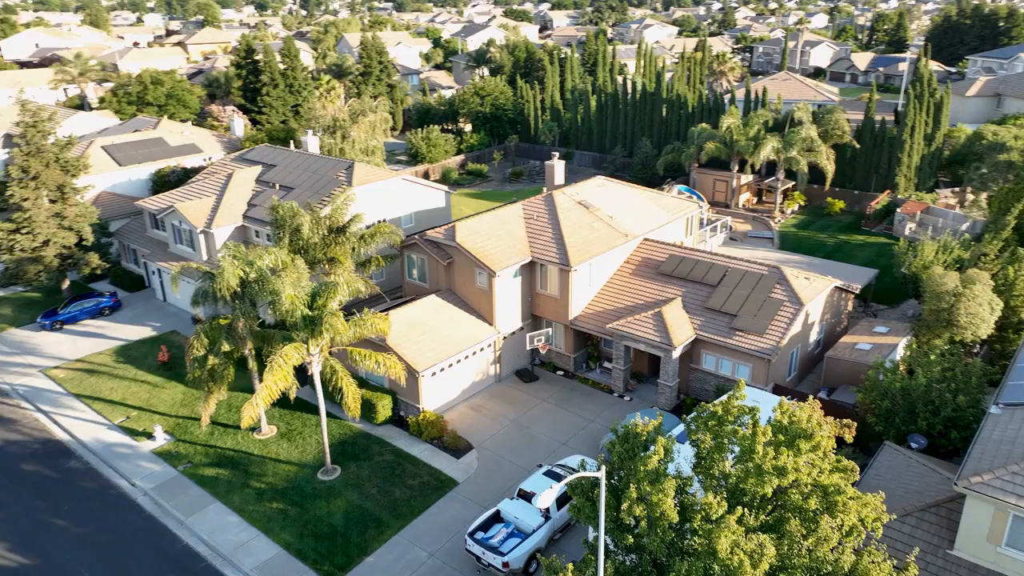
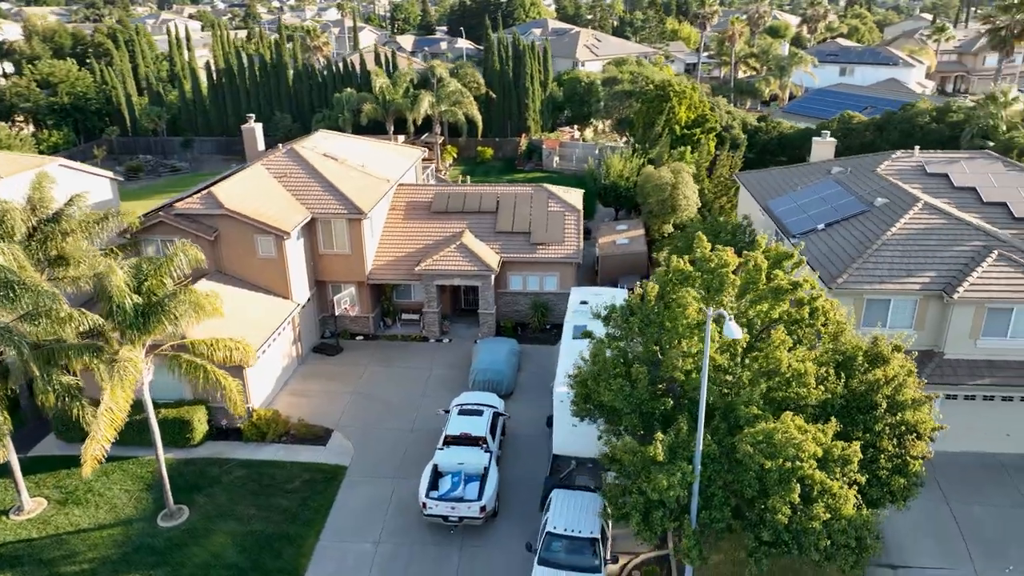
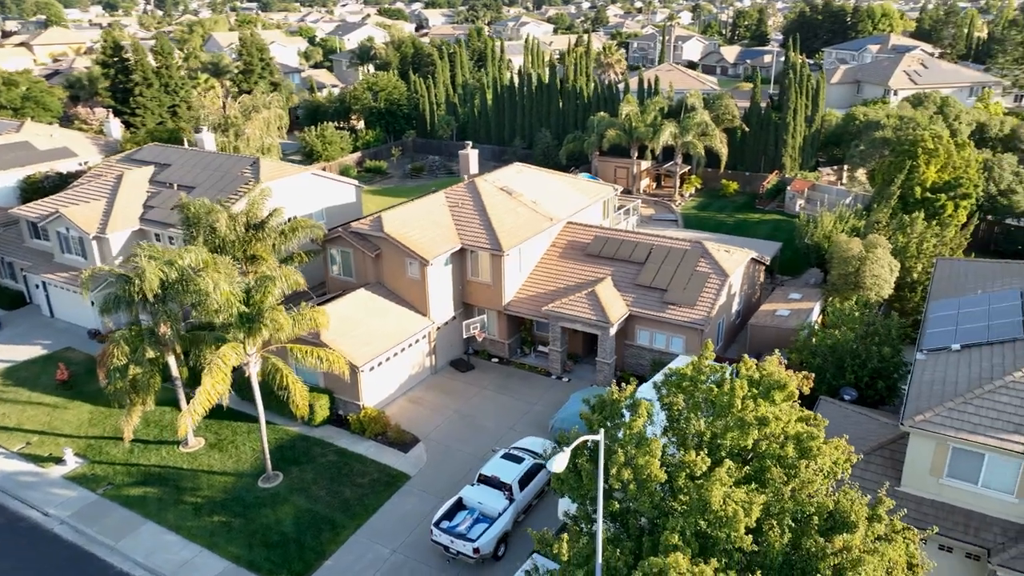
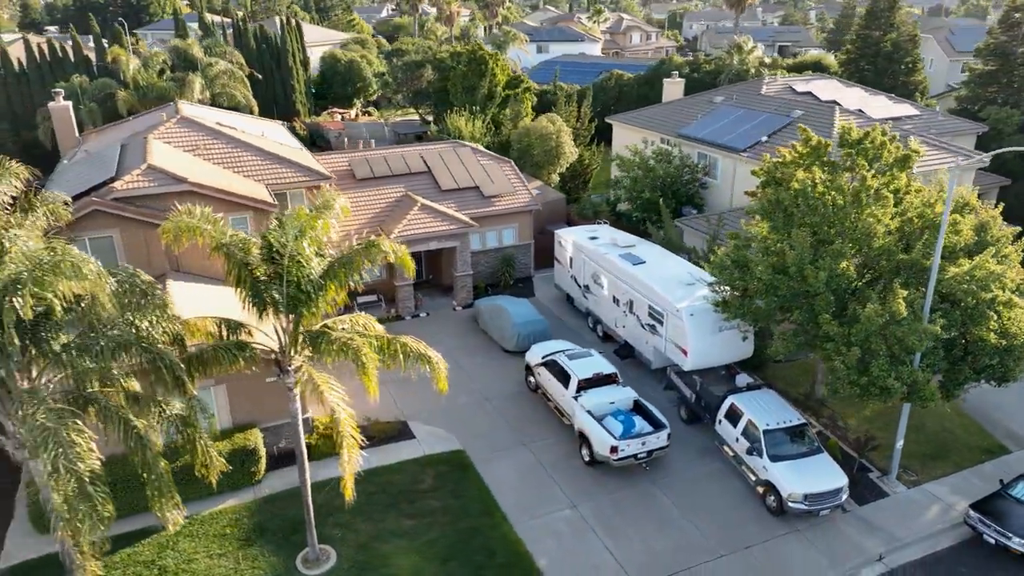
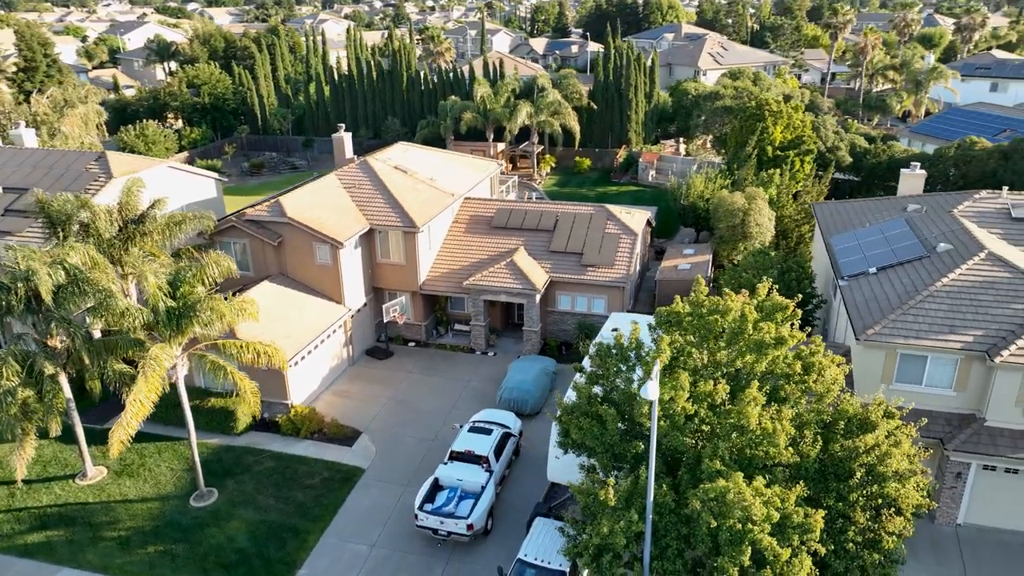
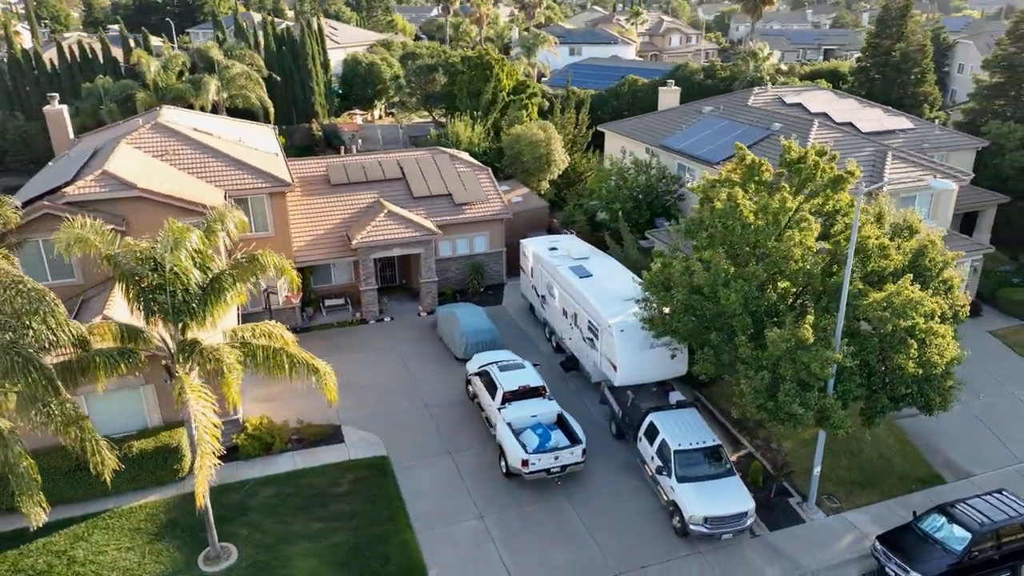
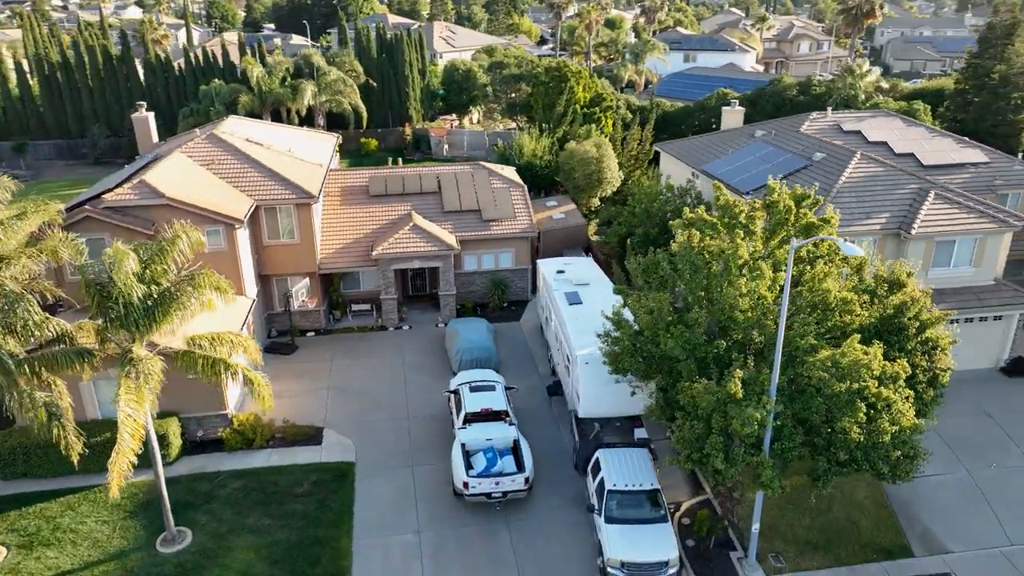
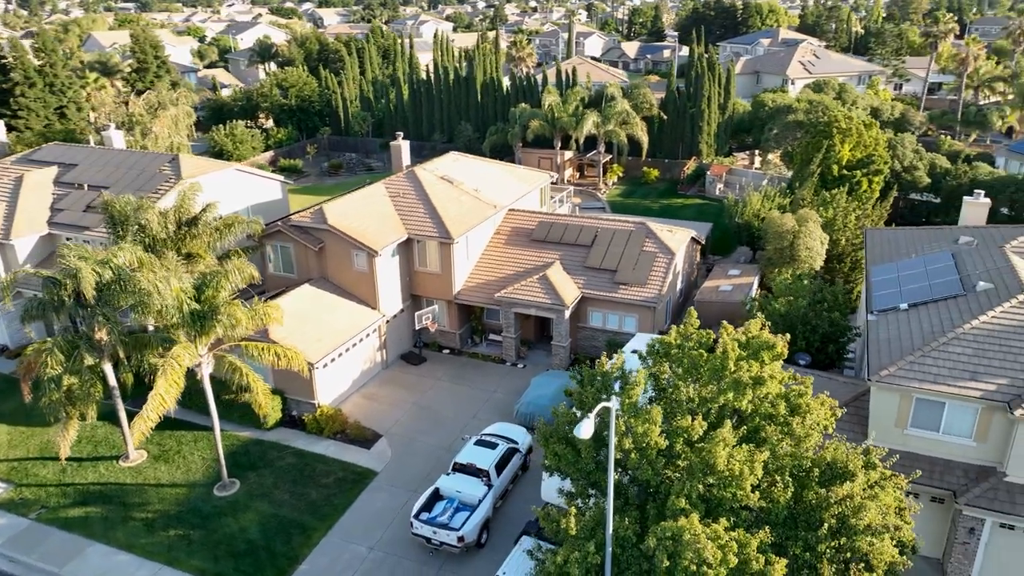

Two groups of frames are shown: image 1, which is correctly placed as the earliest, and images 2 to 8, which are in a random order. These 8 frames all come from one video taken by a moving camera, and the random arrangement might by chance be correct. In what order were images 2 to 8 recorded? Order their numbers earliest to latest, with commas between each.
3, 8, 5, 2, 7, 6, 4
